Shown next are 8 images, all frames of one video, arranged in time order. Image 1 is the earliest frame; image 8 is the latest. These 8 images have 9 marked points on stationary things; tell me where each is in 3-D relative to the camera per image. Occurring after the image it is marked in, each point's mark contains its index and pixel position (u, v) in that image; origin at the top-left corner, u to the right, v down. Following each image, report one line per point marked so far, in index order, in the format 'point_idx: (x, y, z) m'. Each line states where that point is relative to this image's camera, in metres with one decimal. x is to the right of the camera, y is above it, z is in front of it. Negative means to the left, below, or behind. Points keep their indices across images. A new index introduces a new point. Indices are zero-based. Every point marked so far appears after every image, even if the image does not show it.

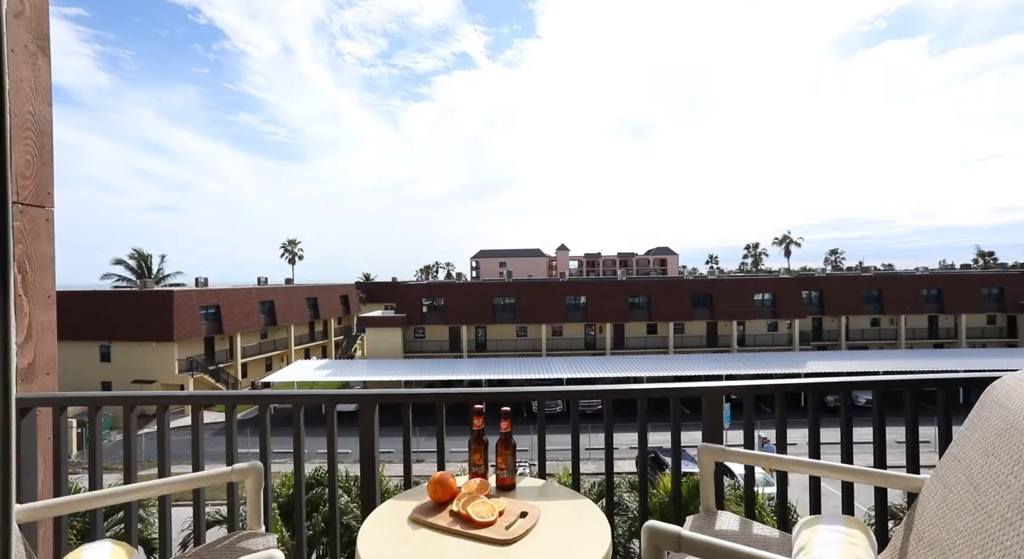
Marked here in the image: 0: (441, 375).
0: (-2.3, -3.2, +19.2) m
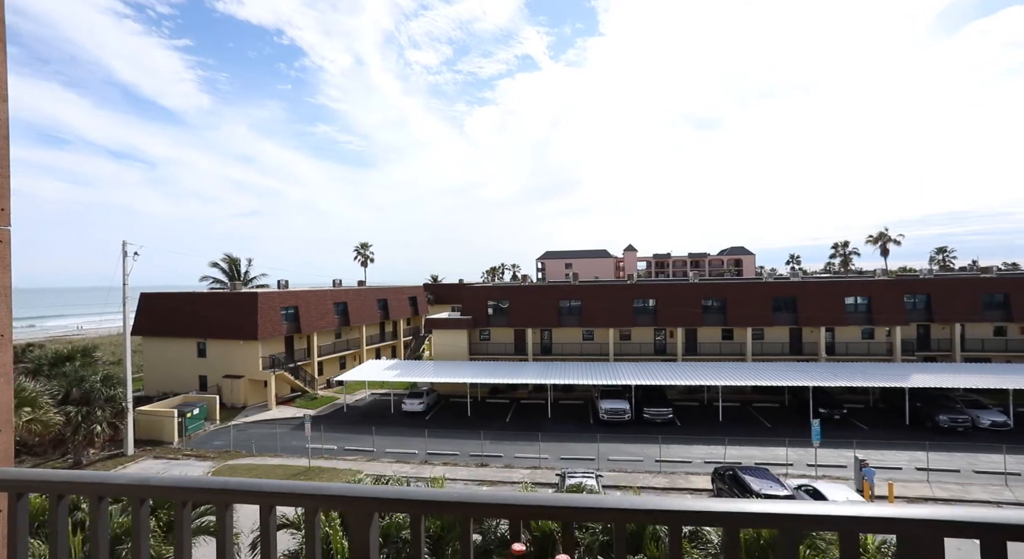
0: (-0.2, -3.3, +19.2) m
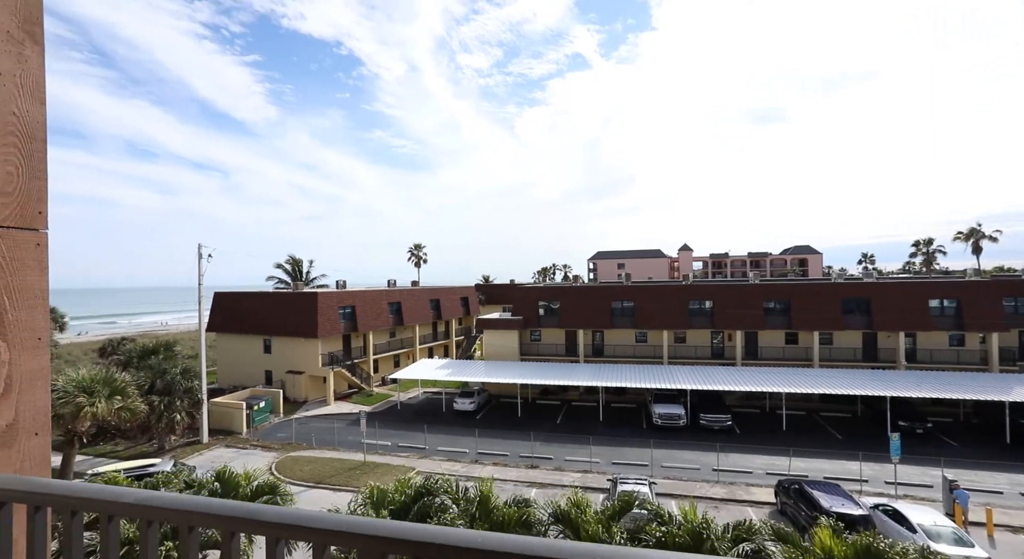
0: (+1.5, -3.3, +19.0) m
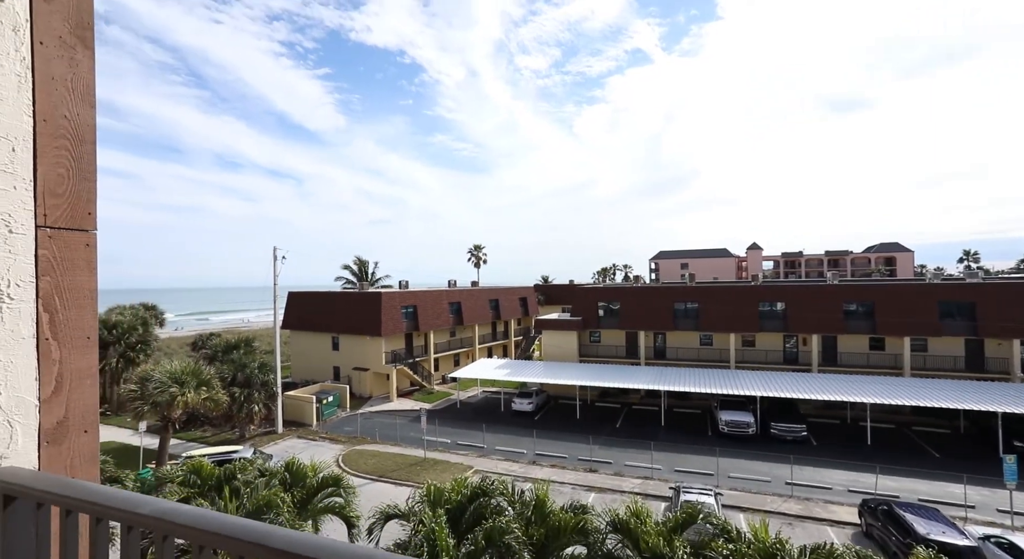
0: (+3.3, -3.3, +18.6) m
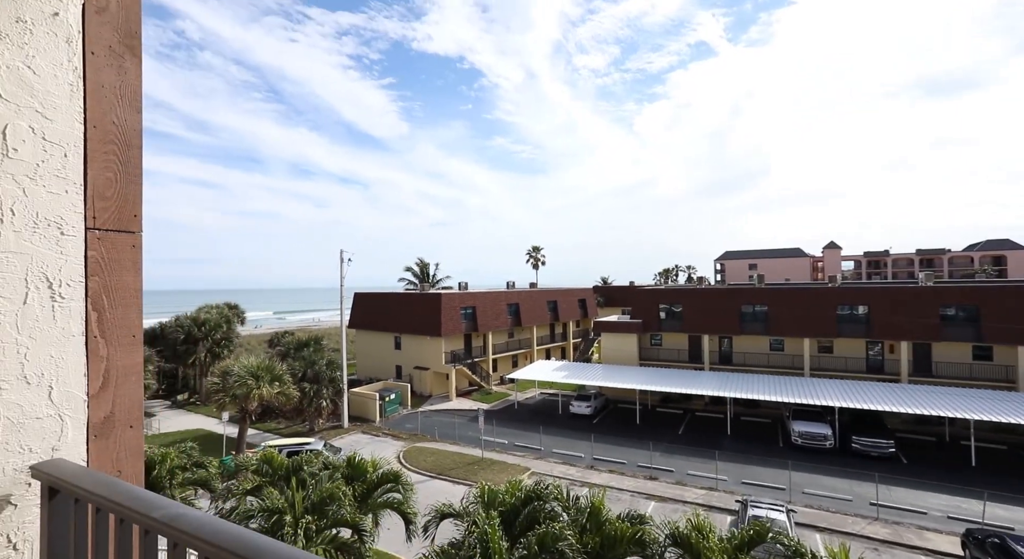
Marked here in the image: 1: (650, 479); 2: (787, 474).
0: (+5.1, -3.3, +17.9) m
1: (+3.6, -5.2, +15.4) m
2: (+6.6, -4.7, +14.2) m
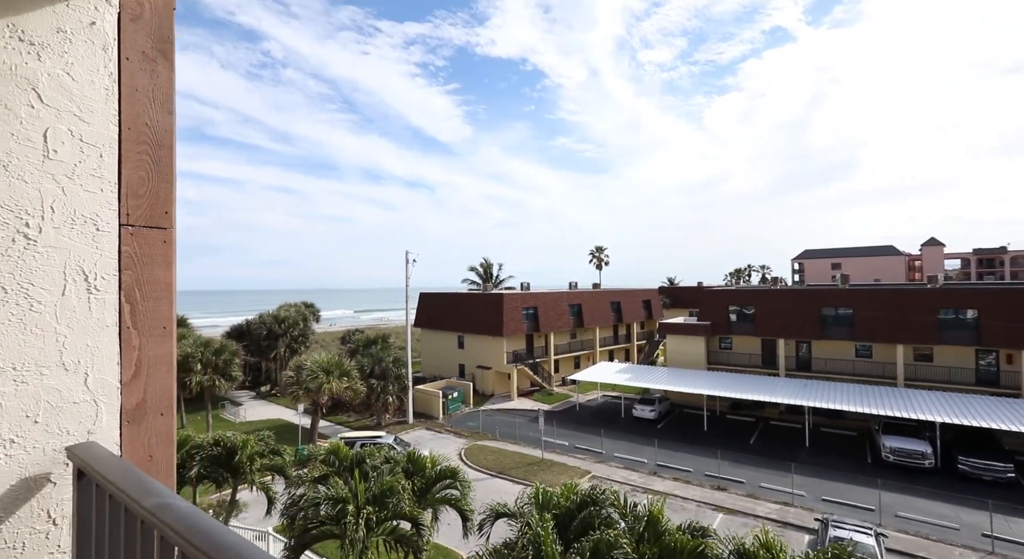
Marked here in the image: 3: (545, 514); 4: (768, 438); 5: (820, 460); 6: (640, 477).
0: (+6.9, -3.3, +16.9) m
1: (+5.1, -5.2, +14.6) m
2: (+8.0, -4.7, +13.1) m
3: (+0.5, -3.0, +7.5) m
4: (+8.0, -5.0, +18.5) m
5: (+8.3, -4.9, +16.0) m
6: (+3.5, -5.3, +15.8) m
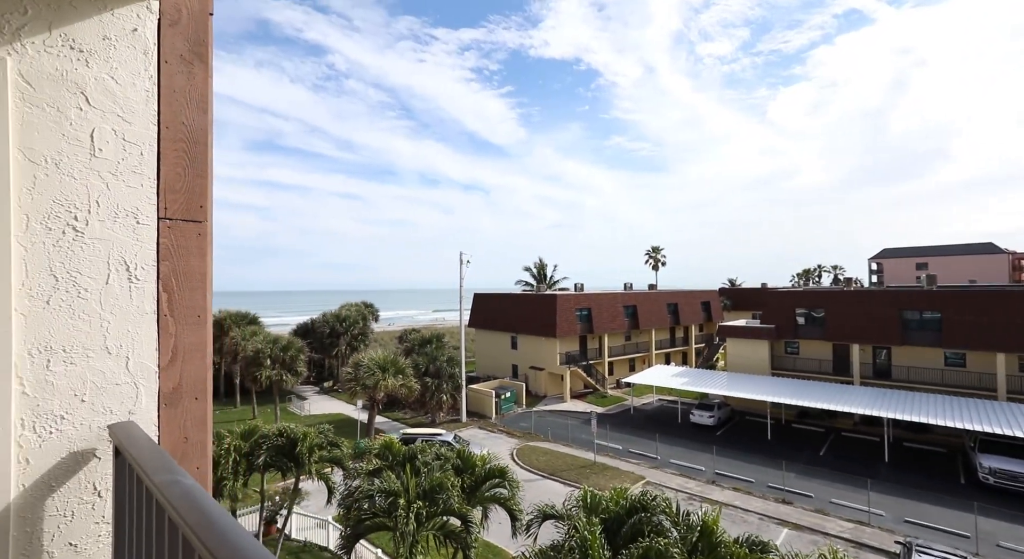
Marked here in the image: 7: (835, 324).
0: (+8.3, -3.3, +15.8) m
1: (+6.4, -5.2, +13.7) m
2: (+9.1, -4.7, +11.9) m
3: (+1.1, -3.0, +7.1) m
4: (+9.6, -5.0, +17.3) m
5: (+9.6, -4.9, +14.8) m
6: (+4.8, -5.4, +15.0) m
7: (+10.6, -1.4, +19.2) m
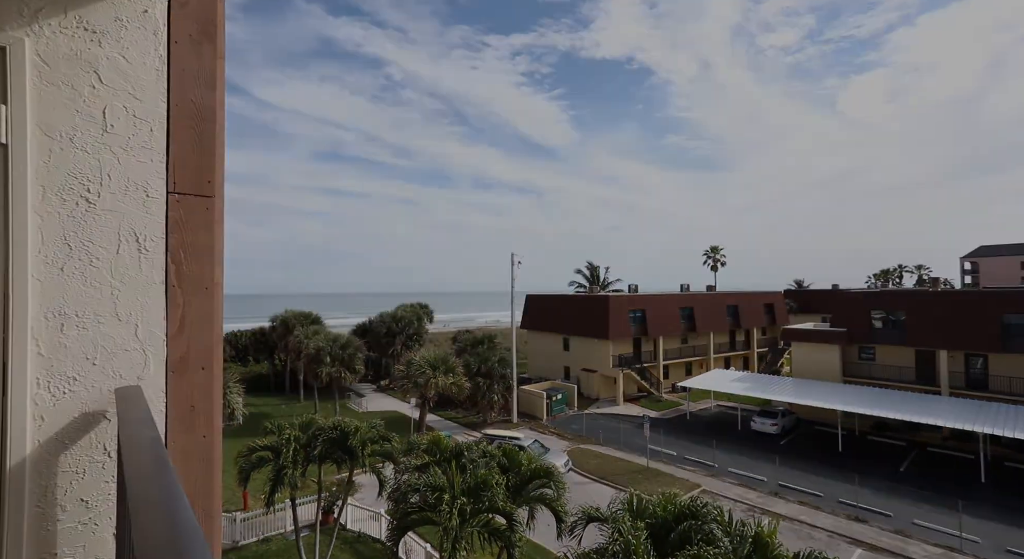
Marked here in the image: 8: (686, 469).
0: (+9.7, -3.3, +14.5) m
1: (+7.5, -5.2, +12.5) m
2: (+10.1, -4.7, +10.5) m
3: (+1.7, -3.0, +6.4) m
4: (+11.0, -5.0, +15.8) m
5: (+10.9, -4.9, +13.3) m
6: (+6.1, -5.3, +14.0) m
7: (+12.2, -1.4, +17.6) m
8: (+5.0, -5.5, +16.4) m
